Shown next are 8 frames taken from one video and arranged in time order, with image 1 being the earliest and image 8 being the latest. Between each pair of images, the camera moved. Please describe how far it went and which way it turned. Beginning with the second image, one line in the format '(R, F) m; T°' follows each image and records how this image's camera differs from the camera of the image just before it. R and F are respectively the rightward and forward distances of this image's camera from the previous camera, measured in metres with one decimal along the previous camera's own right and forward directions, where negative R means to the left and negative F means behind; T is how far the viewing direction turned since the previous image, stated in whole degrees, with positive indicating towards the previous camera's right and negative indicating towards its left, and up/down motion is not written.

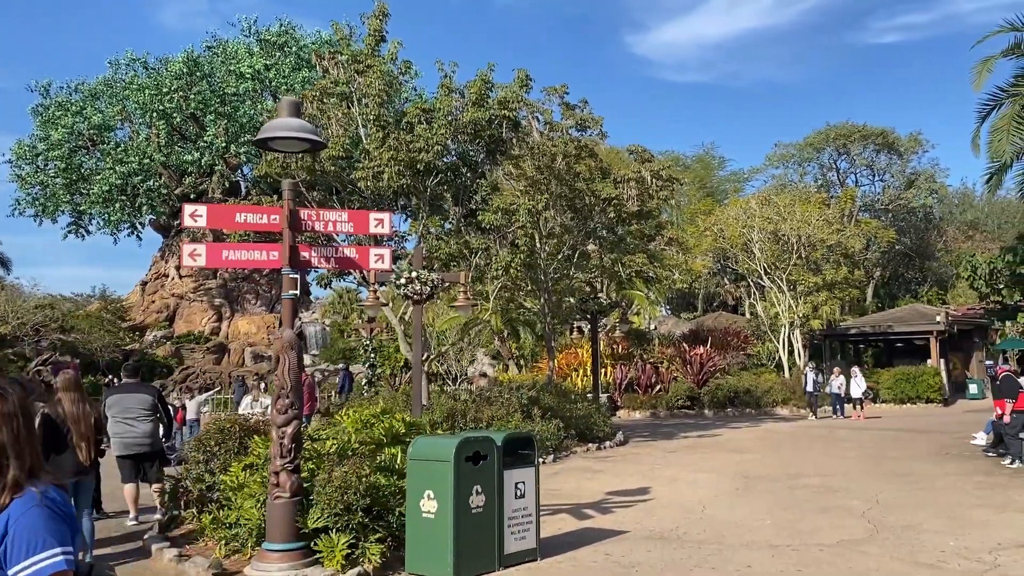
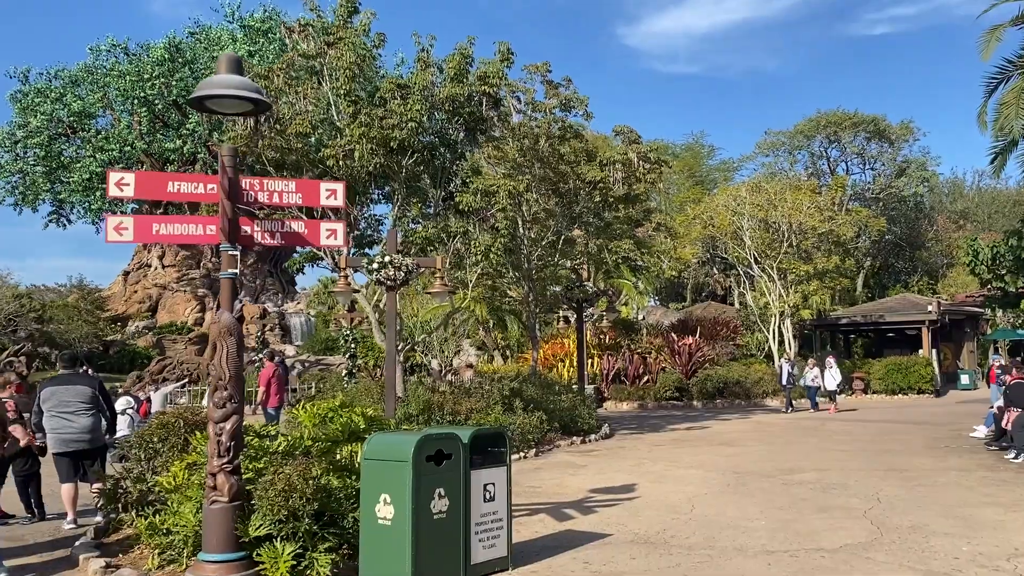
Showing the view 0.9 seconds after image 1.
(+0.1, +0.7) m; +1°
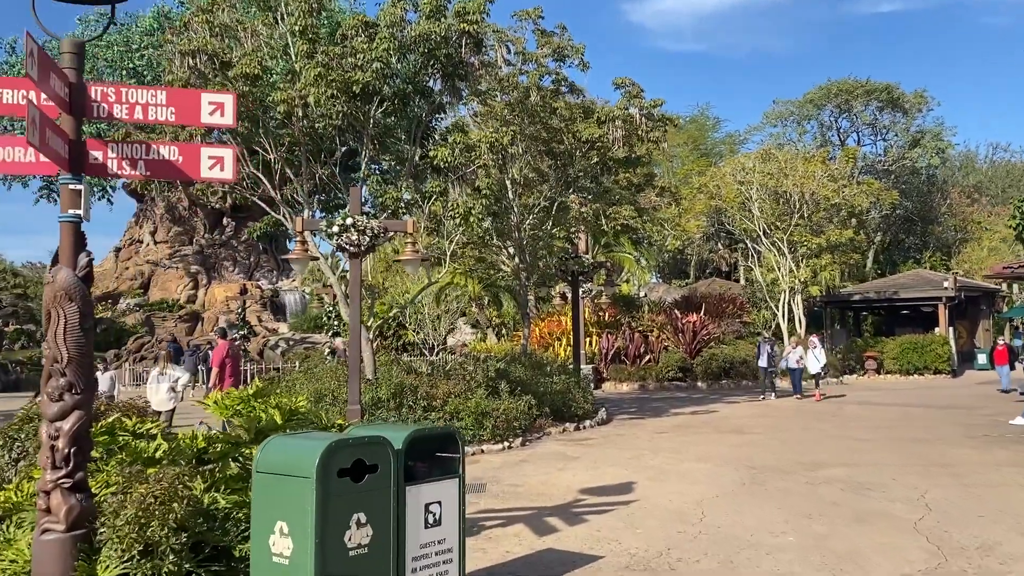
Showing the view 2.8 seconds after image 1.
(+0.3, +1.6) m; 0°
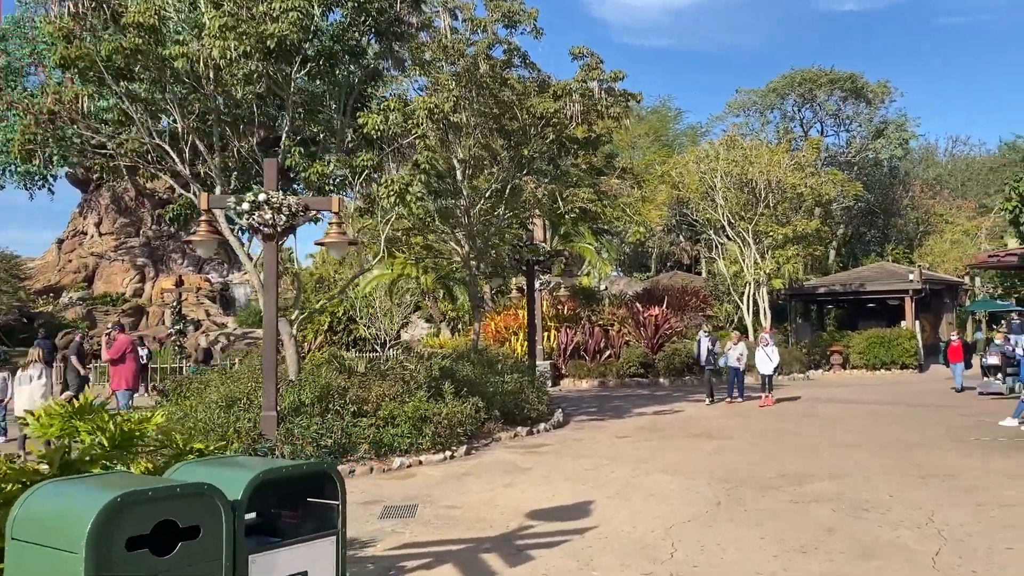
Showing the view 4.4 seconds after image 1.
(+0.2, +1.4) m; +3°
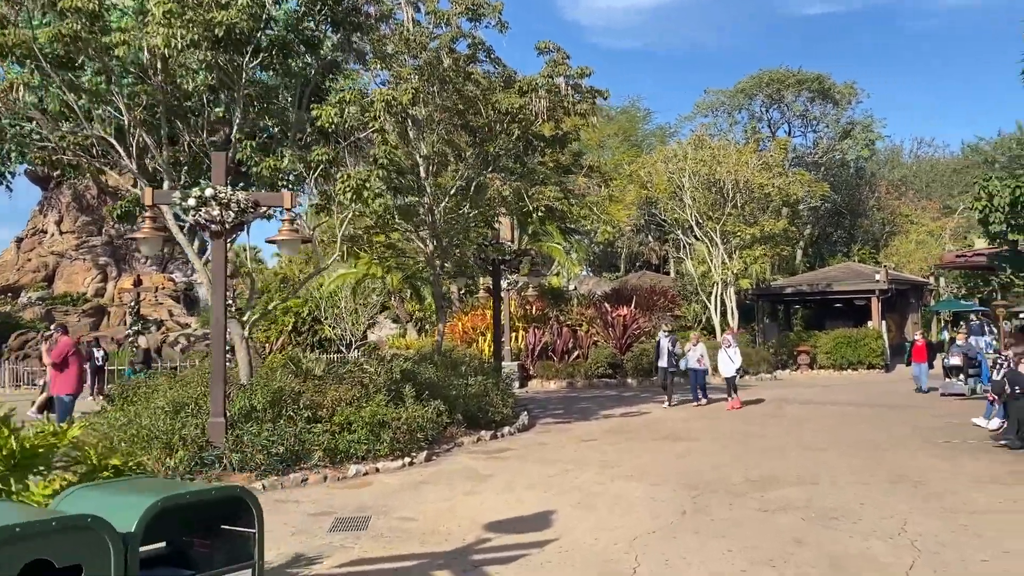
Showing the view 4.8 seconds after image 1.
(+0.1, +0.3) m; +2°
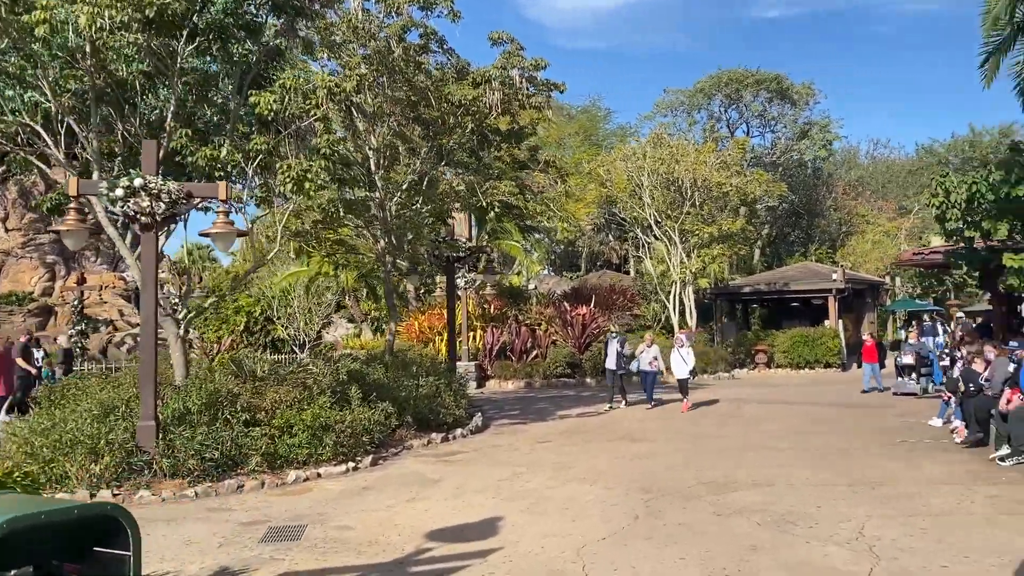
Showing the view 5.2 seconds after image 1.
(+0.1, +0.4) m; +2°
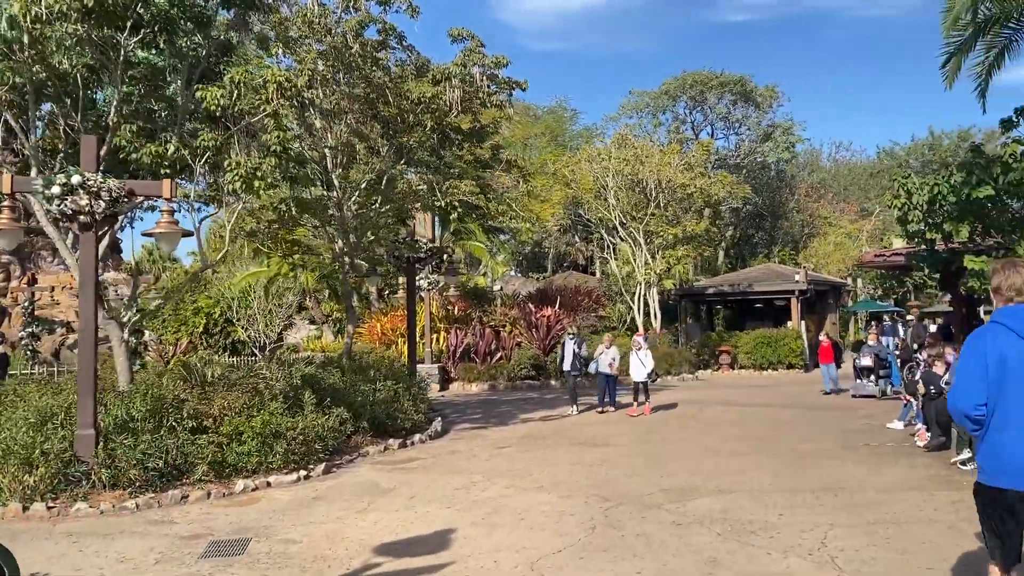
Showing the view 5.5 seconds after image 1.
(+0.1, +0.2) m; +2°
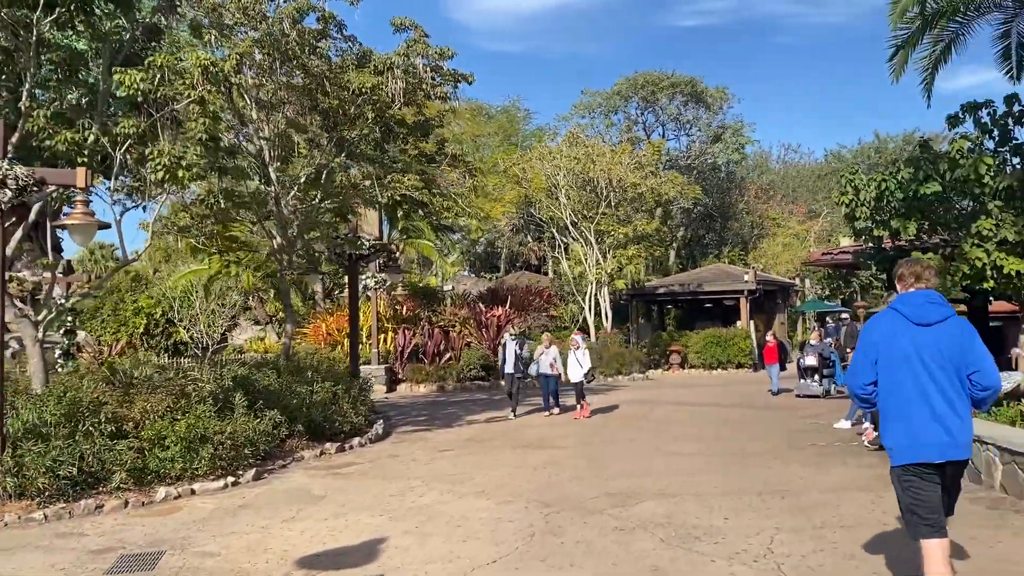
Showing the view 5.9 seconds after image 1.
(+0.1, +0.3) m; +3°
